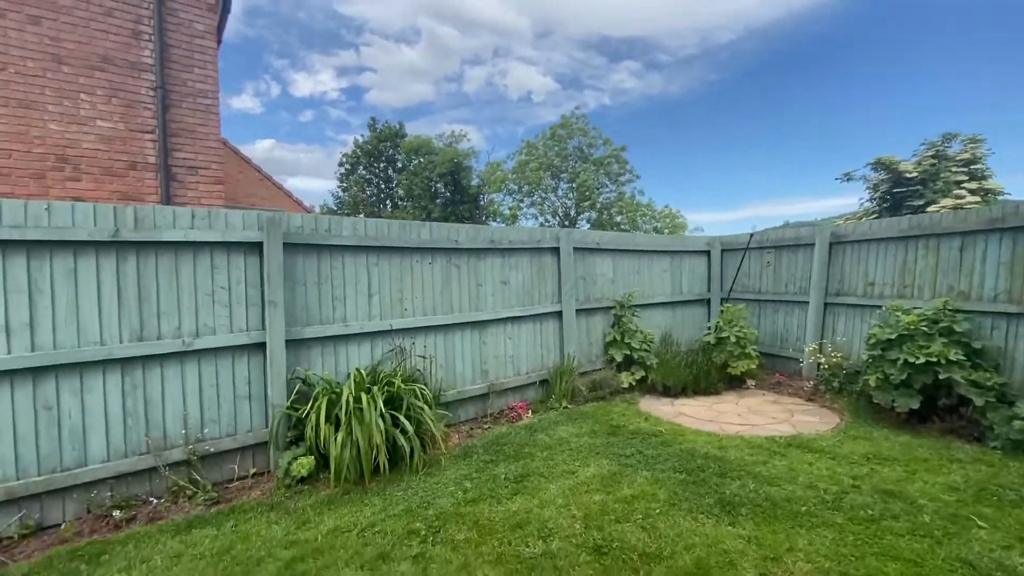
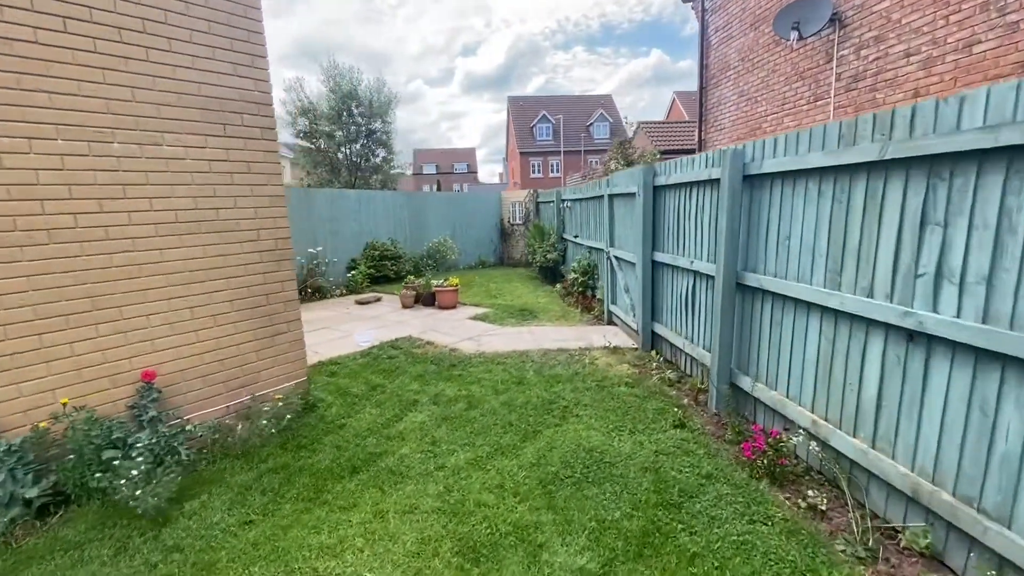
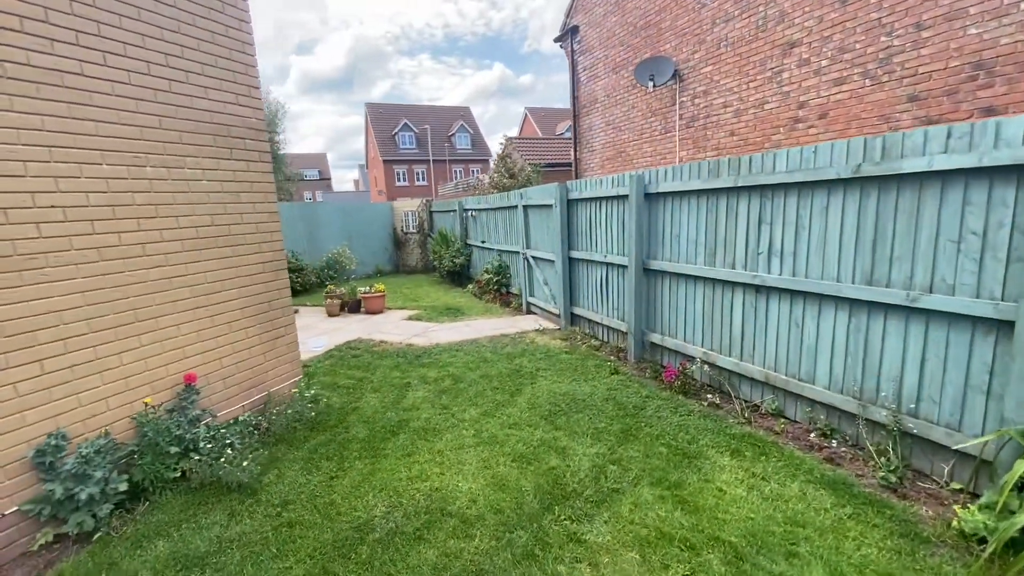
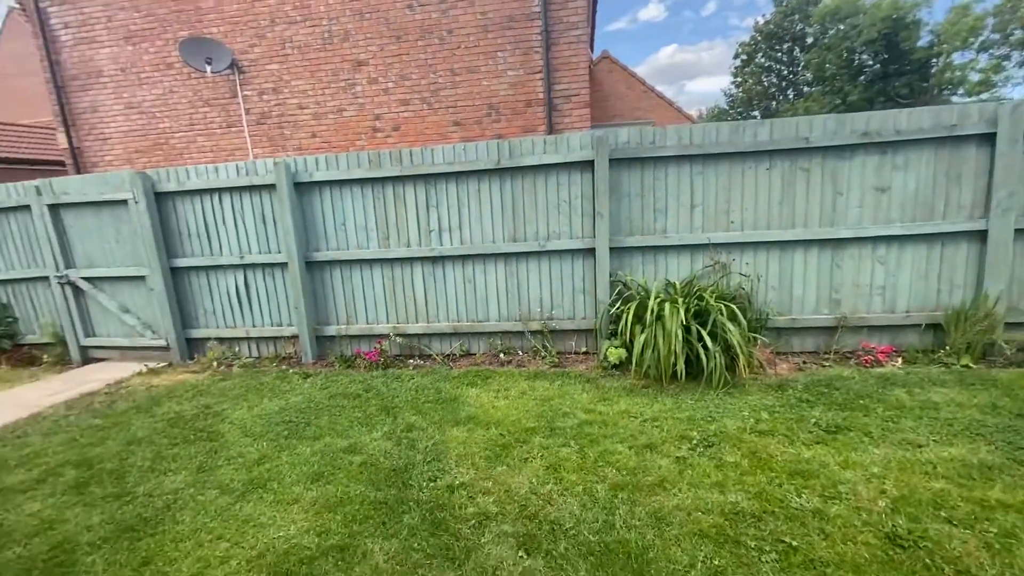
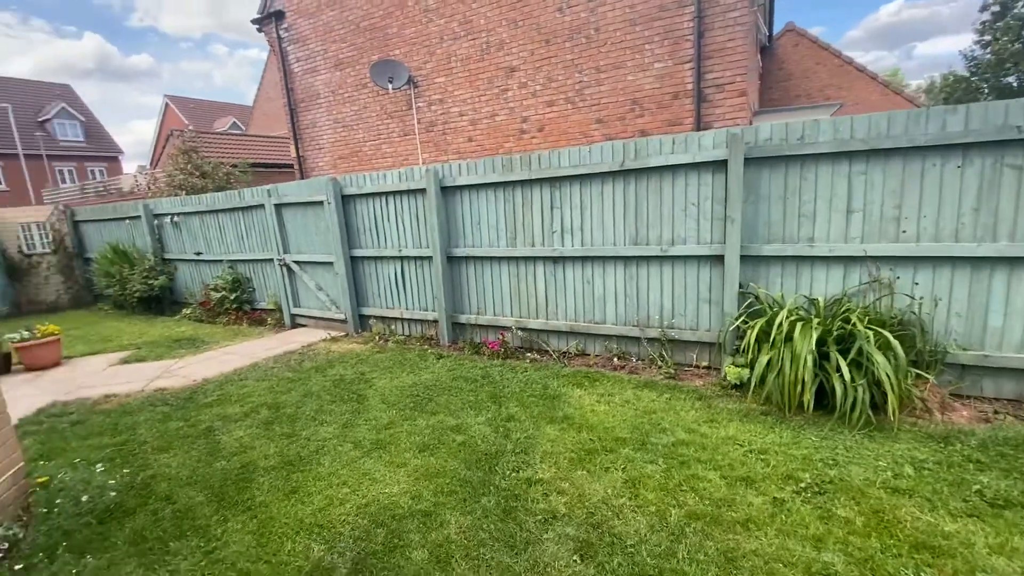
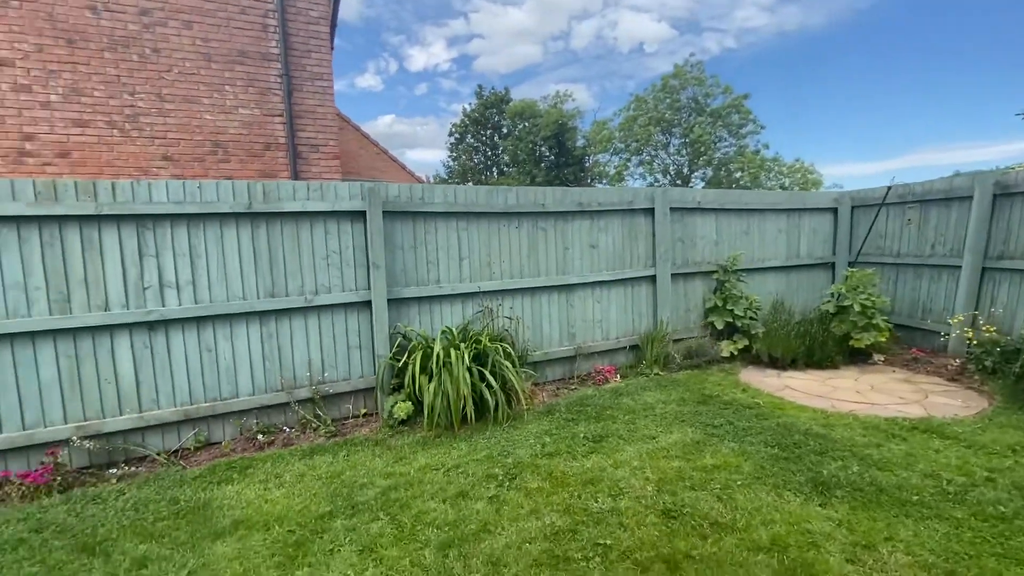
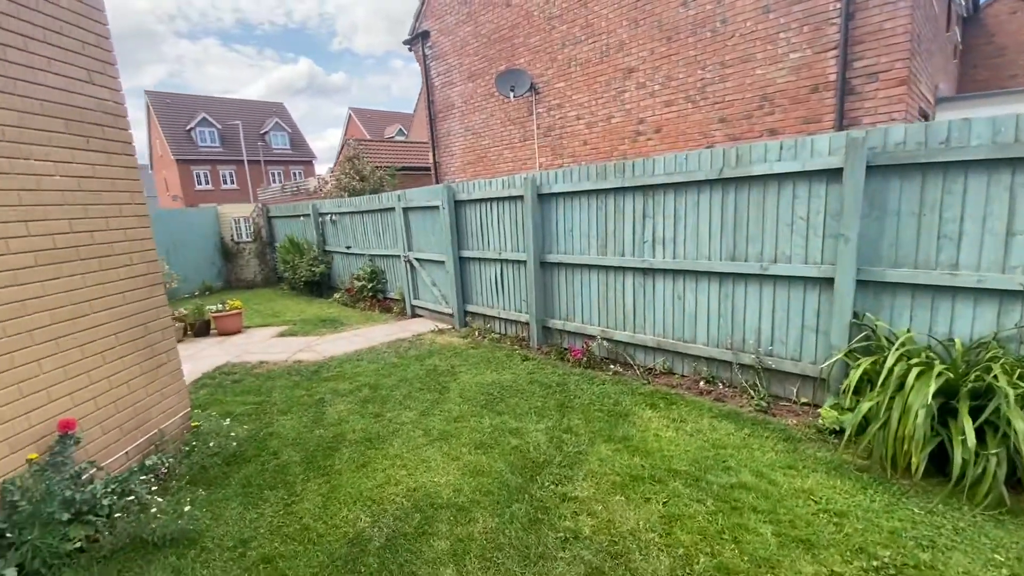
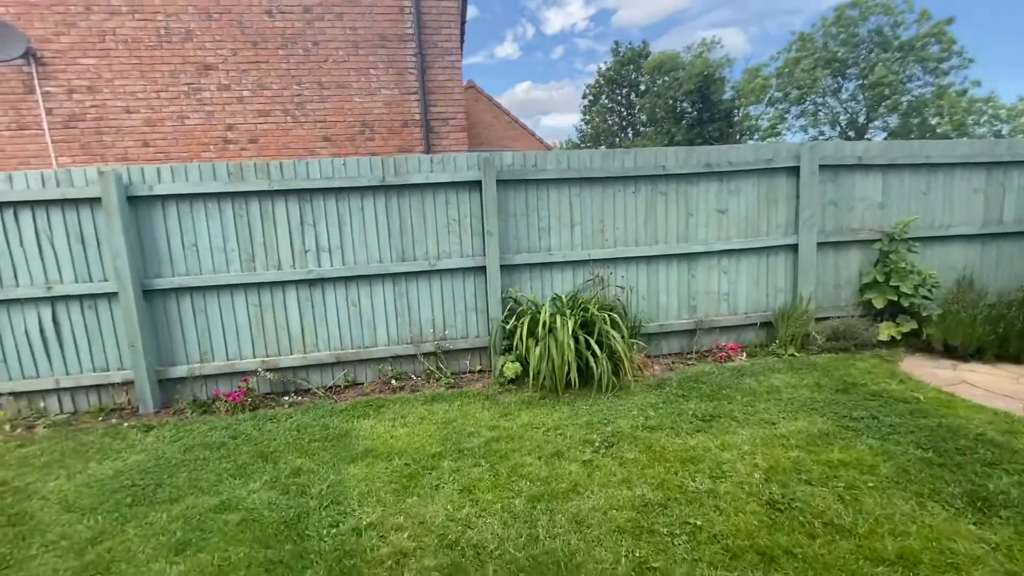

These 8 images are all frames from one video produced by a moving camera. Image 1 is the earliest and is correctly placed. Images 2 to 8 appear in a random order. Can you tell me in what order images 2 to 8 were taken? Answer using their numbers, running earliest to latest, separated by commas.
6, 8, 4, 5, 7, 3, 2
